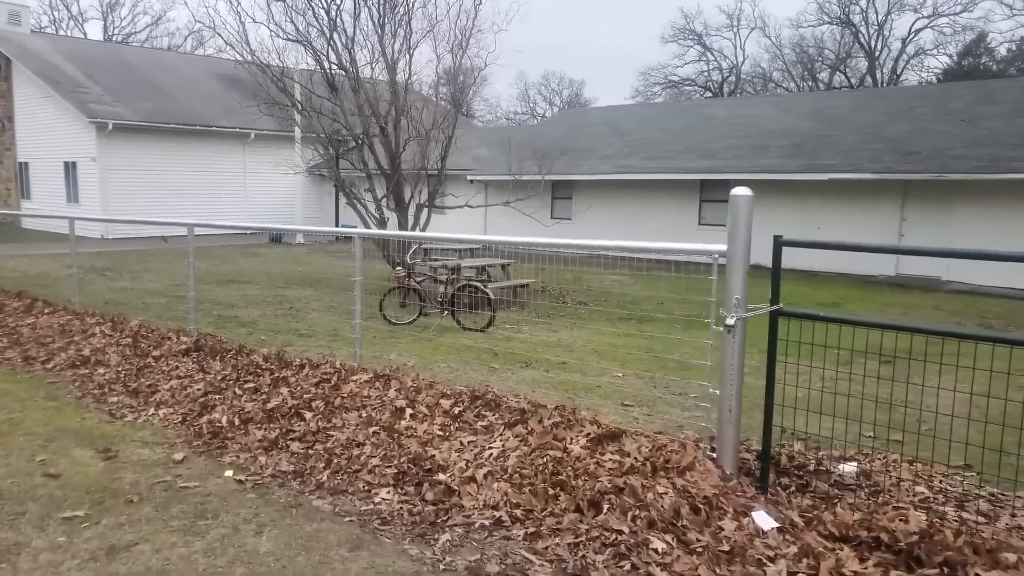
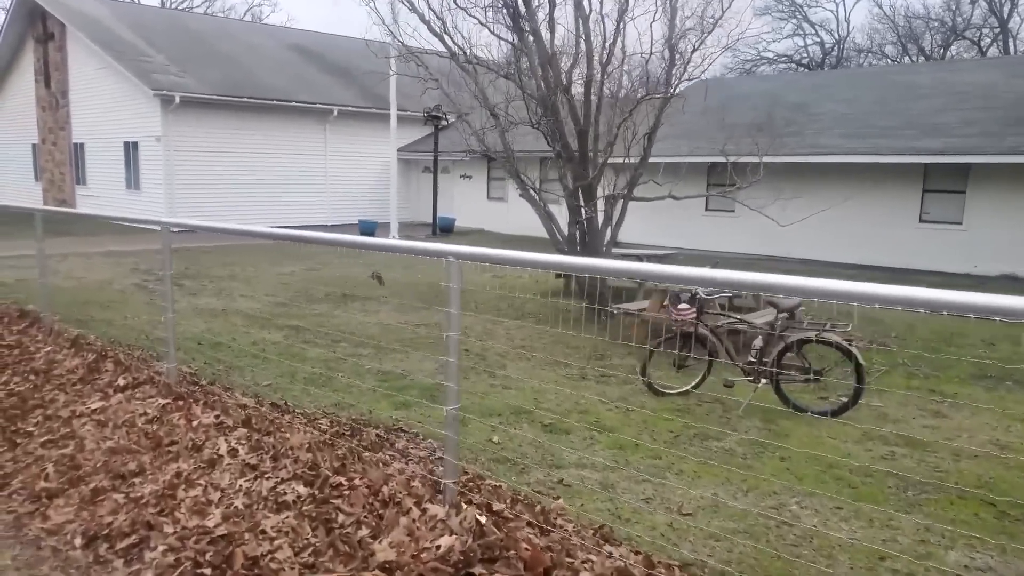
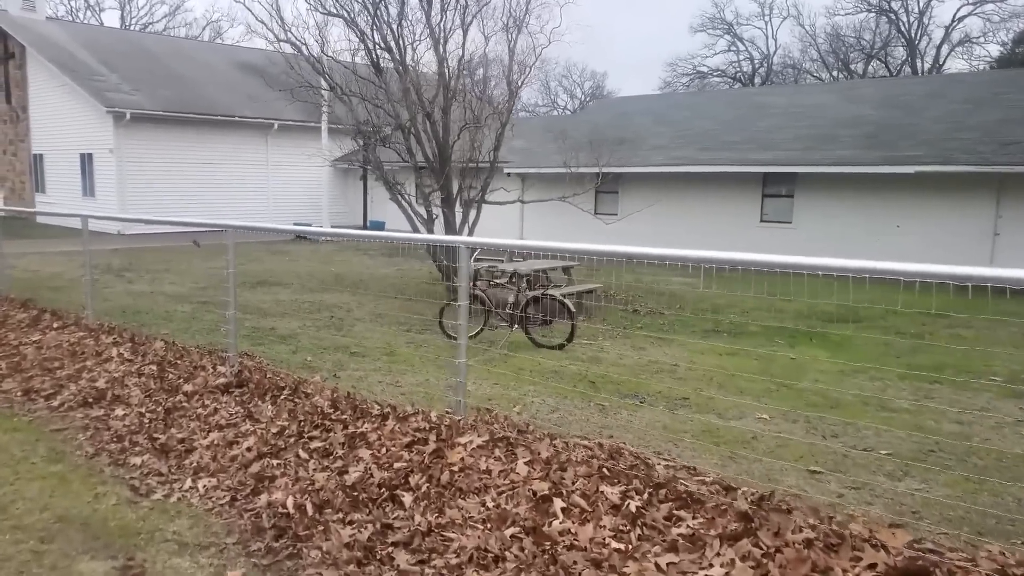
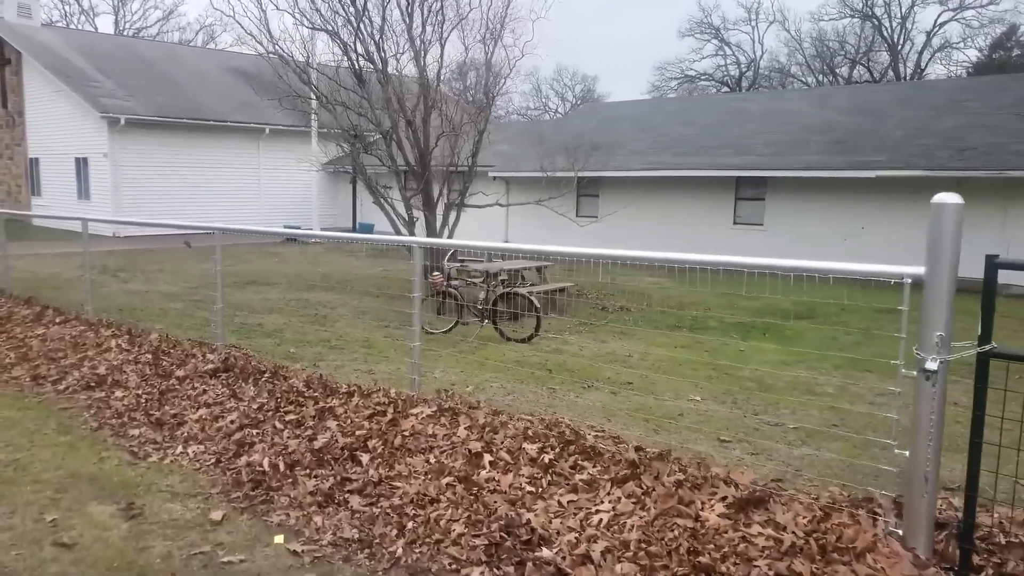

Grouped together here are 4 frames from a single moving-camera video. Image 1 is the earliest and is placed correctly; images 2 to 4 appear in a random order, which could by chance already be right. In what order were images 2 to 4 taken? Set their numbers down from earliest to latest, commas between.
4, 3, 2
